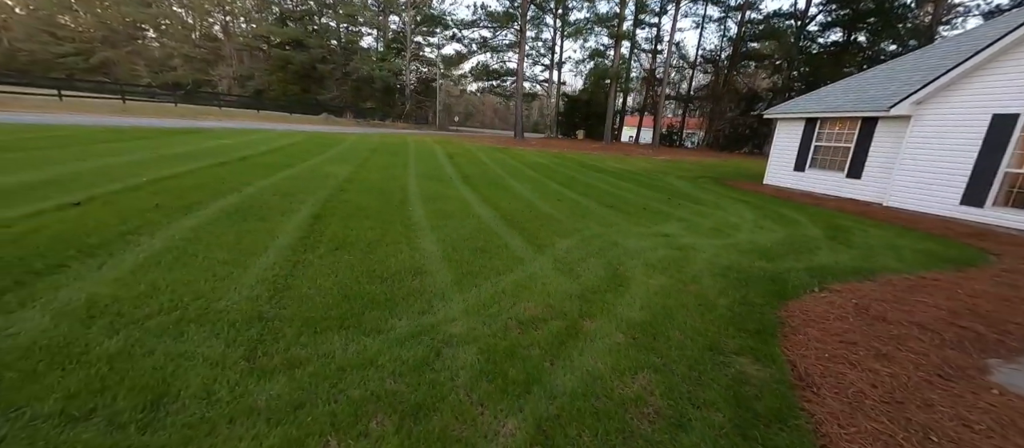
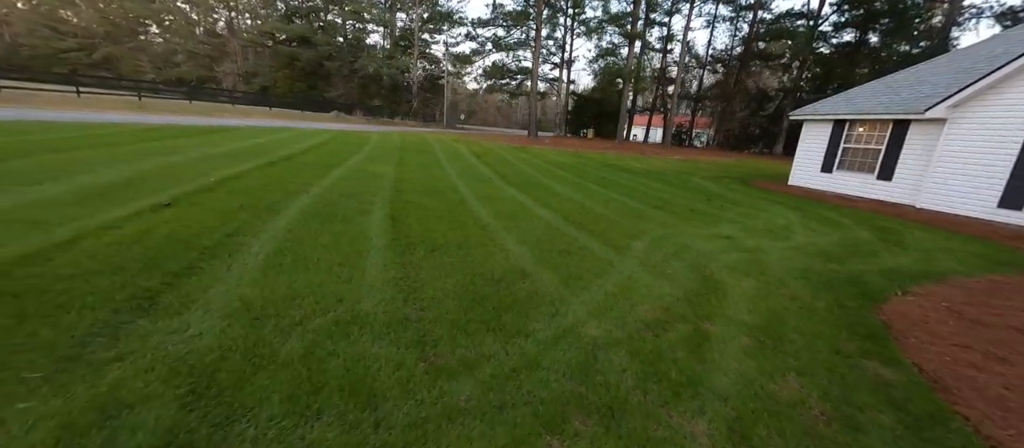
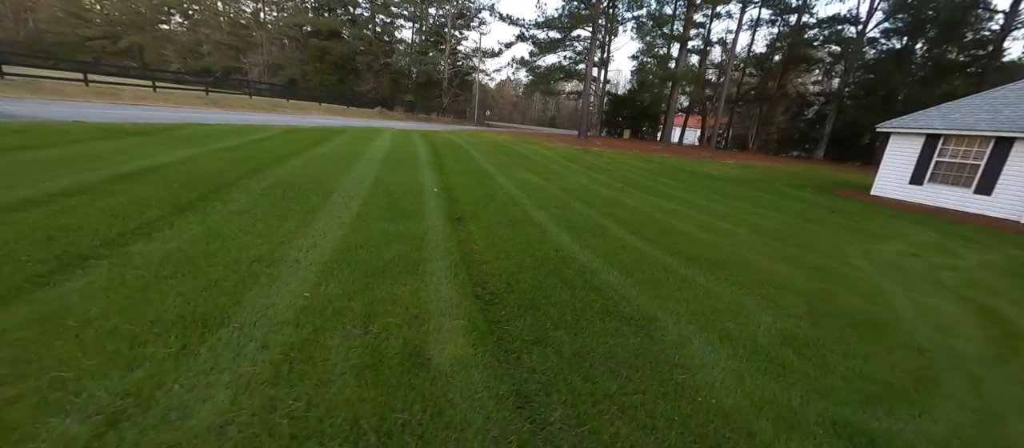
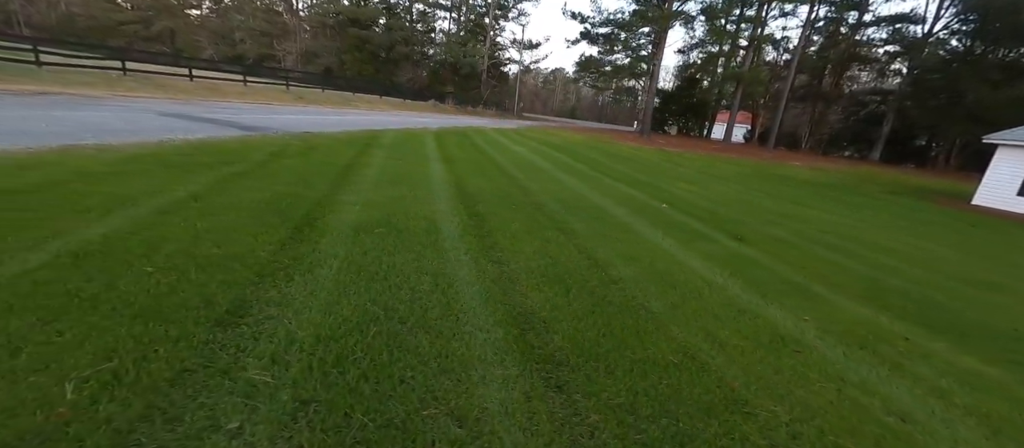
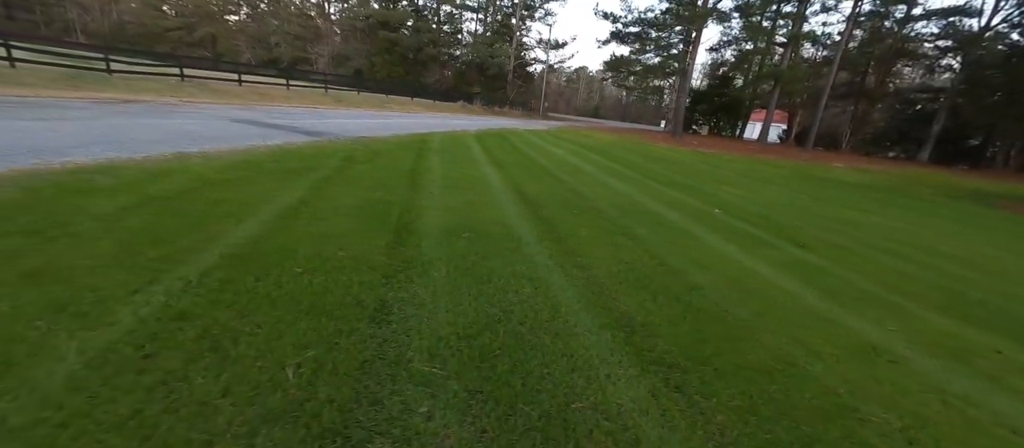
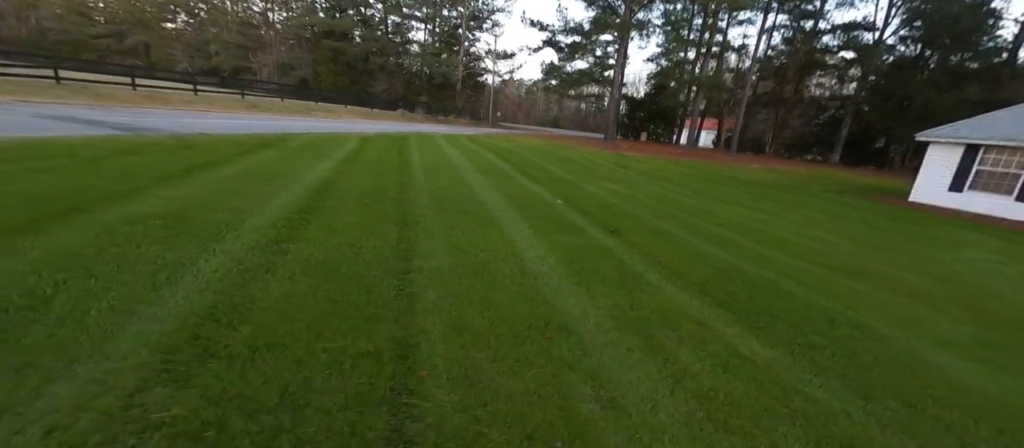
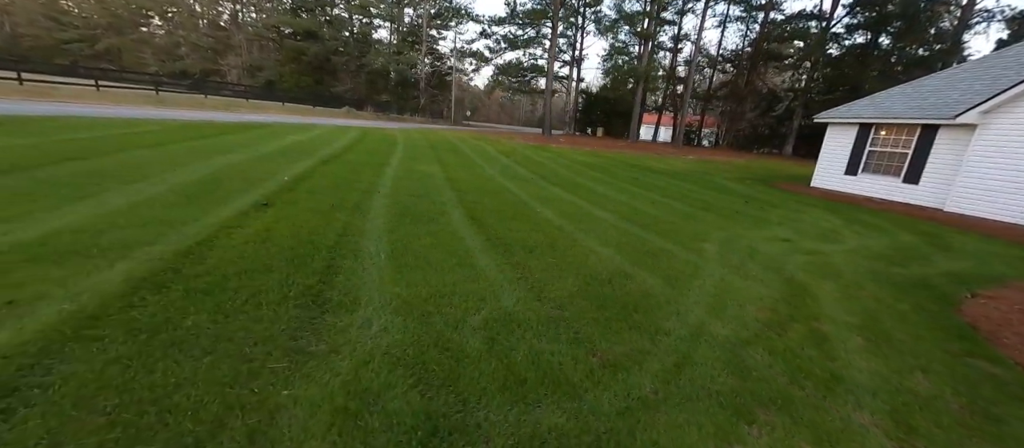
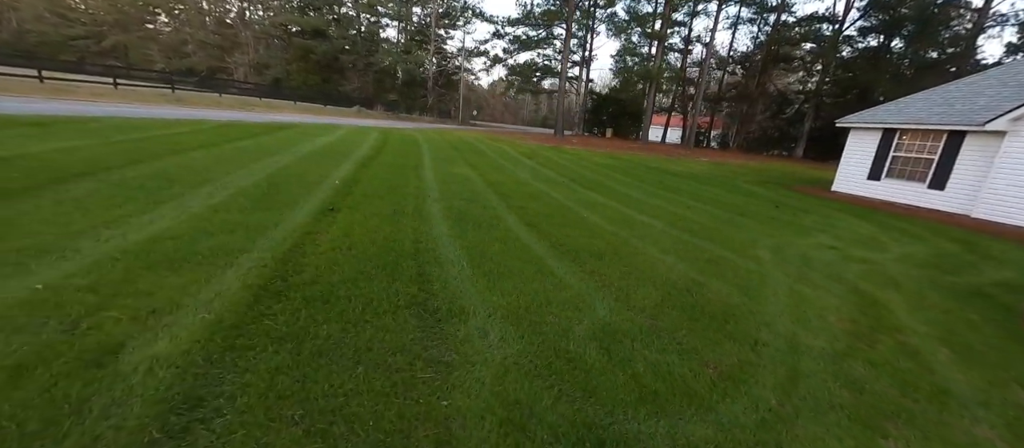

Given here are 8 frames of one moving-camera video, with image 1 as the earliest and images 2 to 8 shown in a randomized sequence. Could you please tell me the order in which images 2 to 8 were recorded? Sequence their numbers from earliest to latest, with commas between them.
2, 7, 8, 3, 6, 4, 5
